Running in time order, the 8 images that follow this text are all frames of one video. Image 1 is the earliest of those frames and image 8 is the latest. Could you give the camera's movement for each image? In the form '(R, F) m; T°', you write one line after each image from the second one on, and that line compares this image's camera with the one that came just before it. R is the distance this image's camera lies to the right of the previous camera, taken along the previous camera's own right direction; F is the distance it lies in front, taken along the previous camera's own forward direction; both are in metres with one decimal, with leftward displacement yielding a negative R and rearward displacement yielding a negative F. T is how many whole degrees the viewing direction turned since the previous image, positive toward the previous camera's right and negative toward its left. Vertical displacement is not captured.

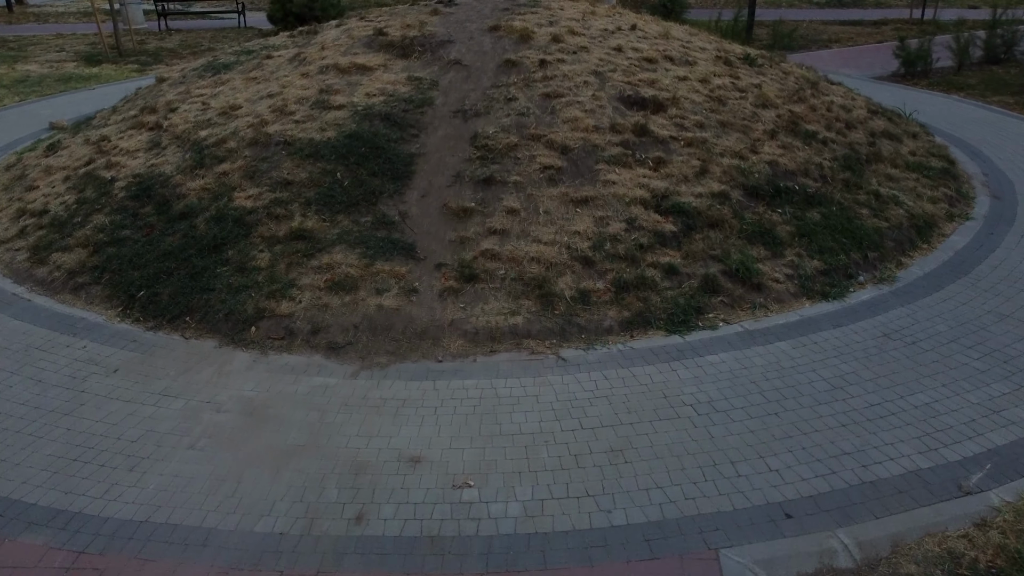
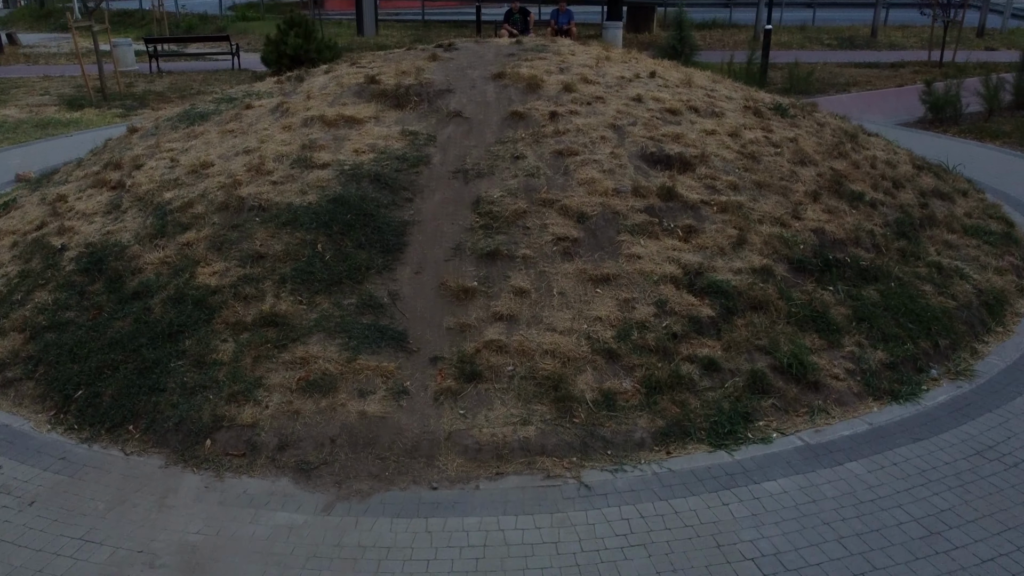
(-0.1, +1.0) m; 0°
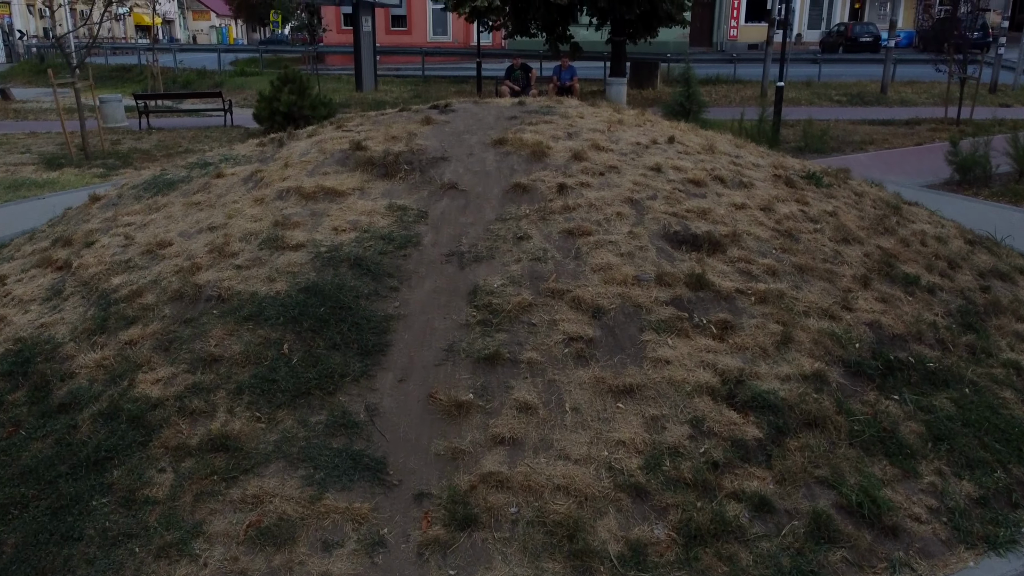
(0.0, +1.0) m; 0°
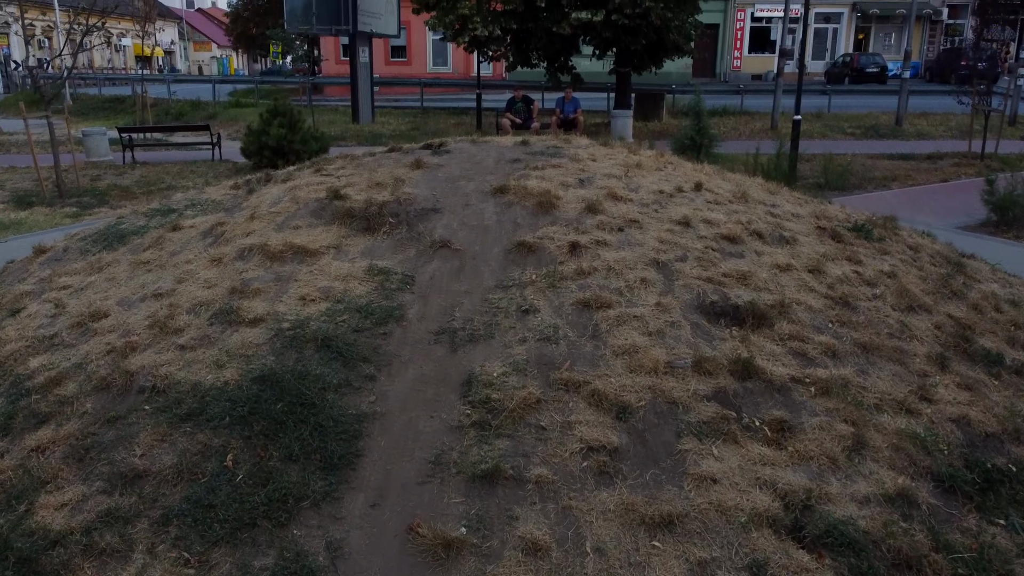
(0.0, +1.1) m; 0°
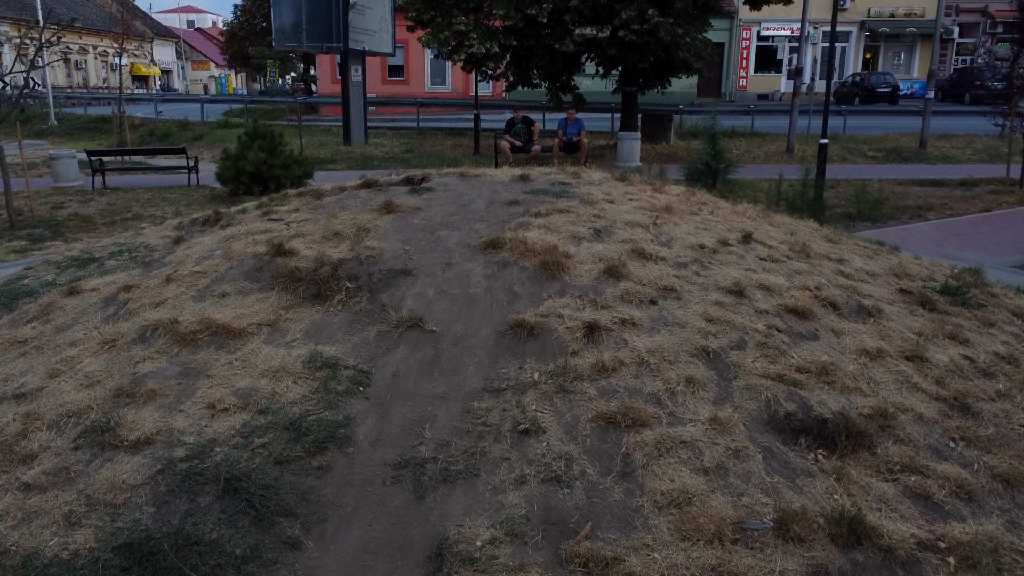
(0.0, +1.5) m; 0°
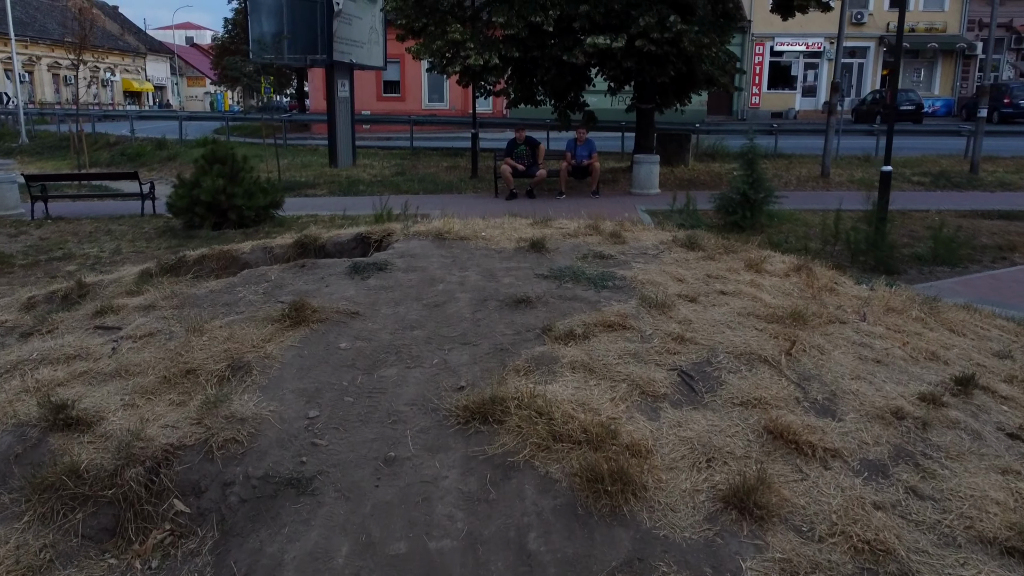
(0.0, +2.5) m; 0°
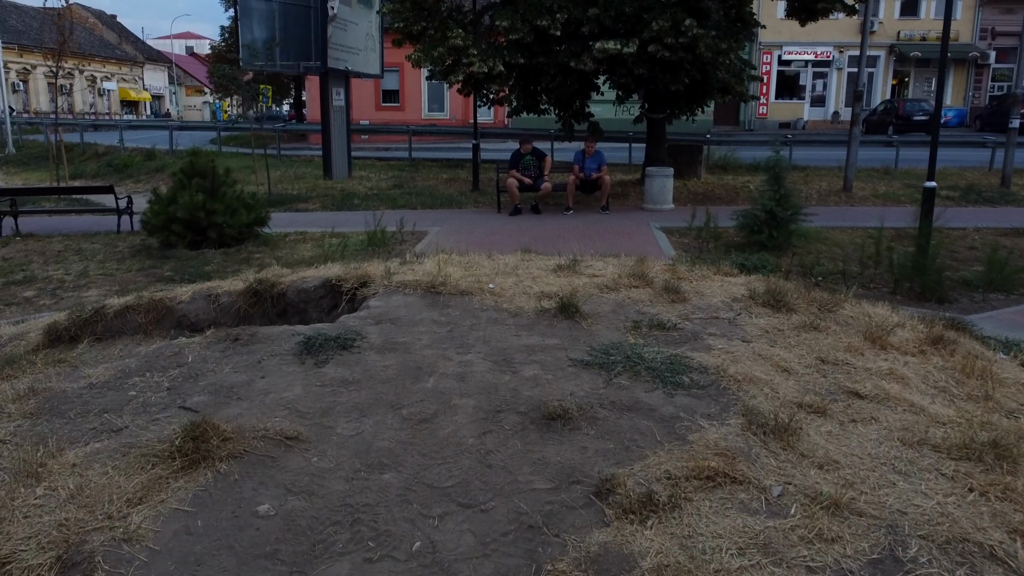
(-0.1, +1.2) m; 0°
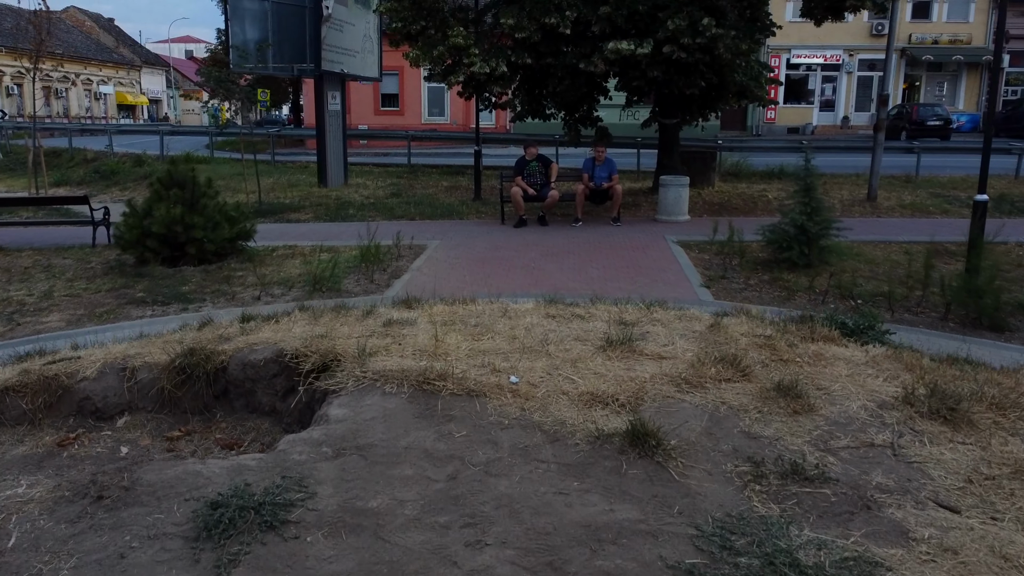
(-0.1, +1.1) m; 0°
